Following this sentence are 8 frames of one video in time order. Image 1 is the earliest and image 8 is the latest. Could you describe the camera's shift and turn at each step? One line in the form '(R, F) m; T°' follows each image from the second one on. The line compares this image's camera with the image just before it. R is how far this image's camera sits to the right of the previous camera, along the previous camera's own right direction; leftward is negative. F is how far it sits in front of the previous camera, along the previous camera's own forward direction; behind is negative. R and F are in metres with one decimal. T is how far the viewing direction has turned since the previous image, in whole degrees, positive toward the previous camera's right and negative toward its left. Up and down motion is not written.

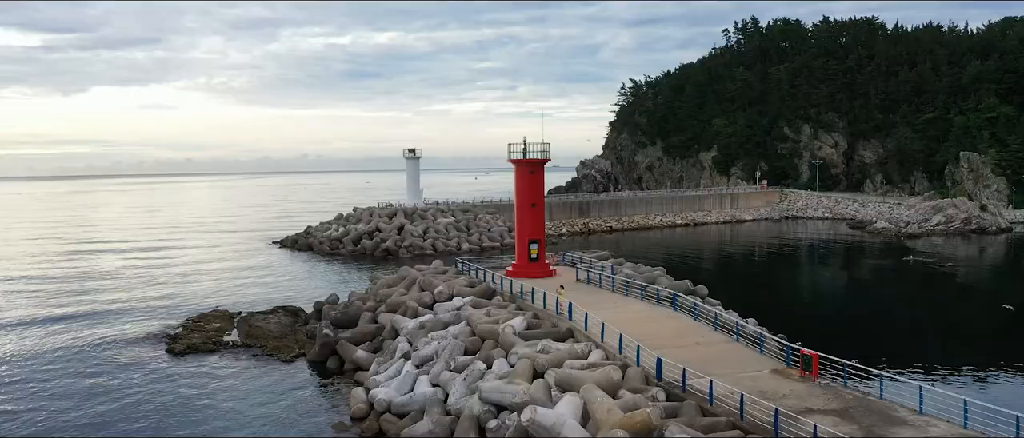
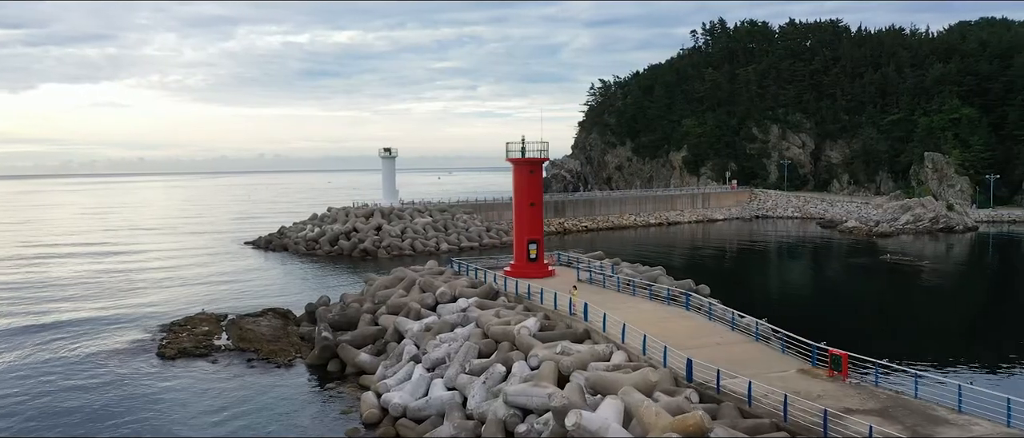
(-0.7, +0.2) m; +2°
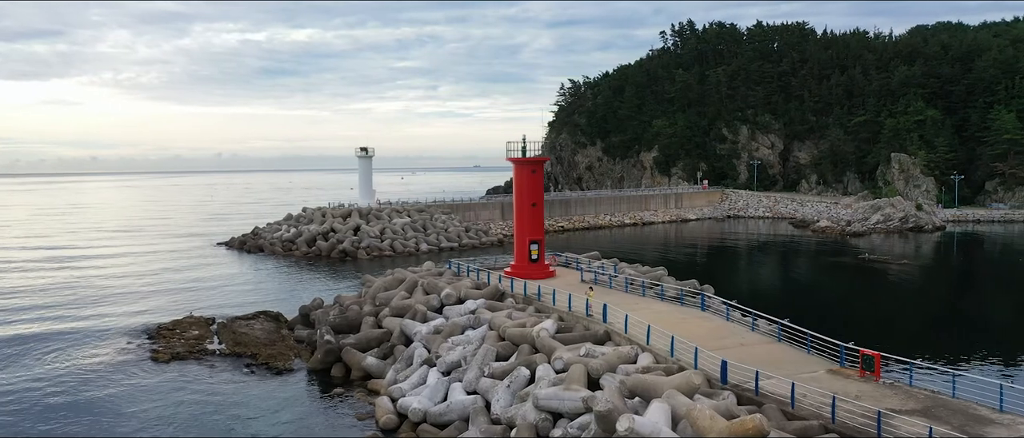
(-0.7, +0.2) m; +2°
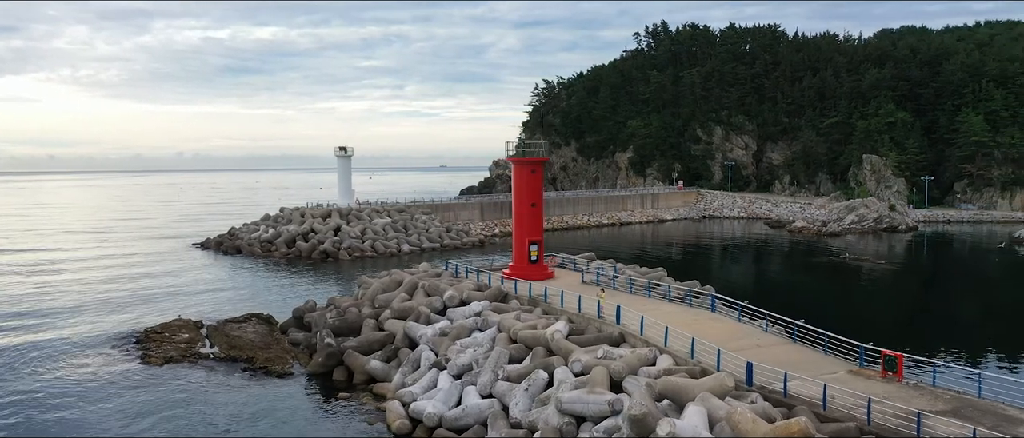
(-0.6, +0.1) m; +2°
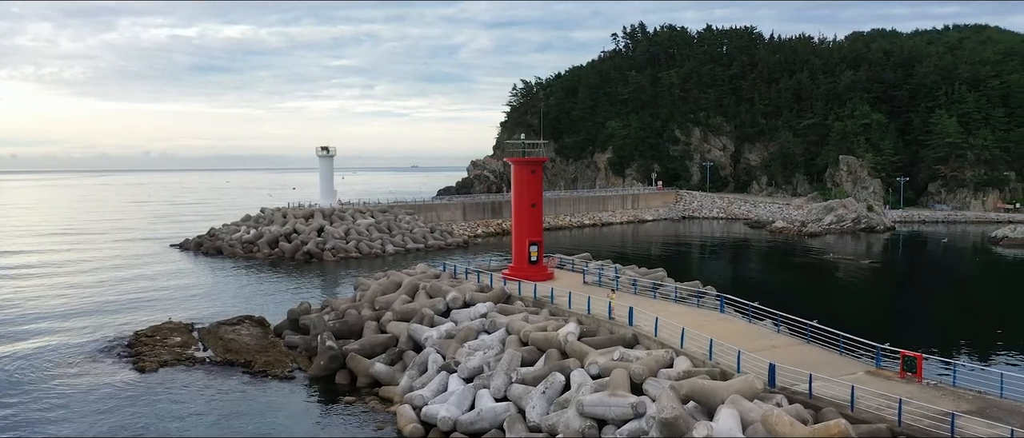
(-0.5, +0.1) m; +2°
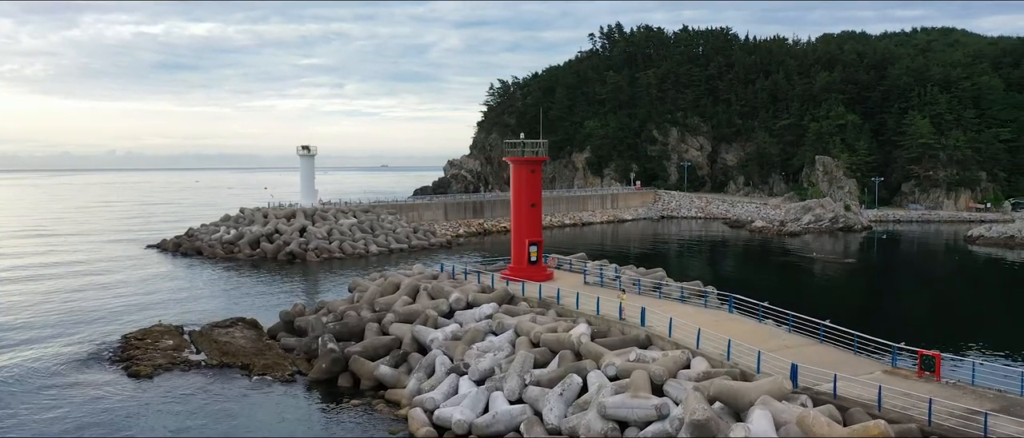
(-0.5, +0.1) m; +2°
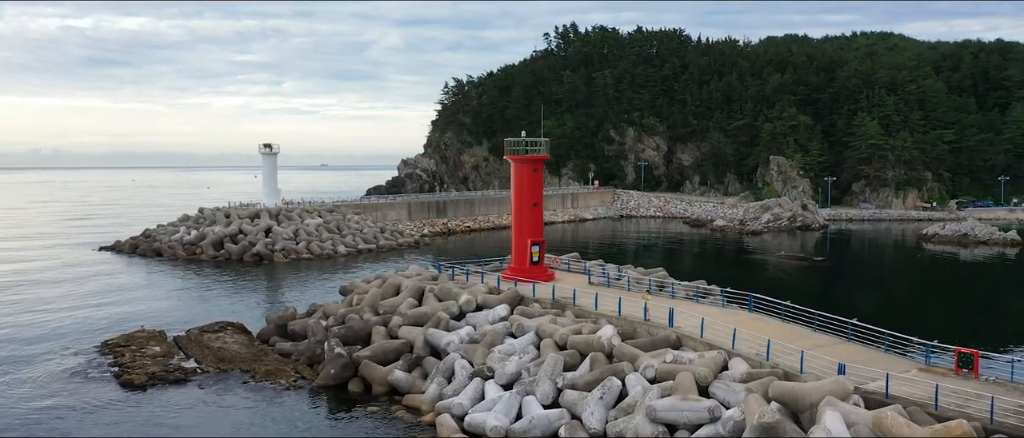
(-1.0, +0.2) m; +4°
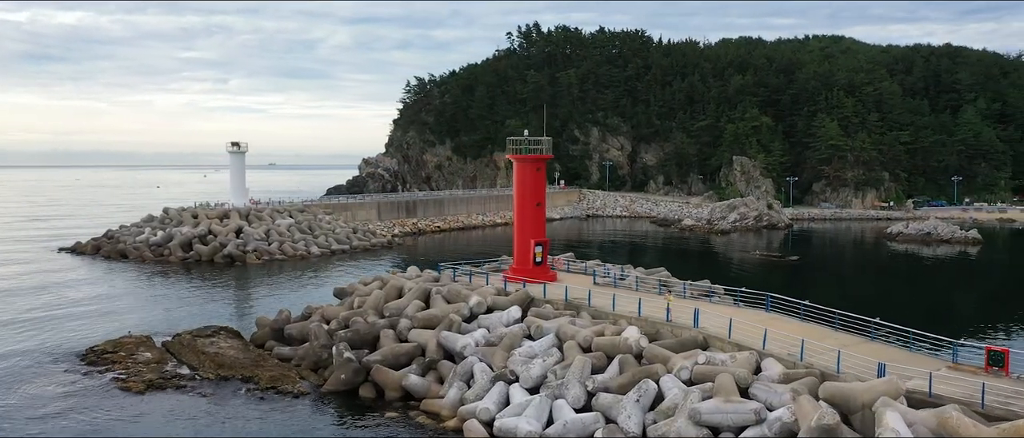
(-0.9, +0.2) m; +3°
